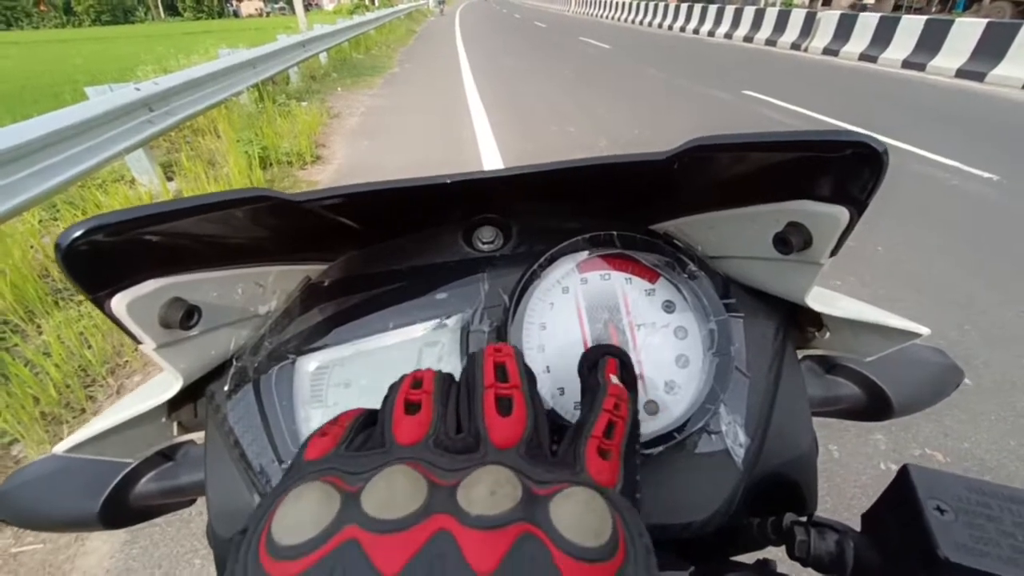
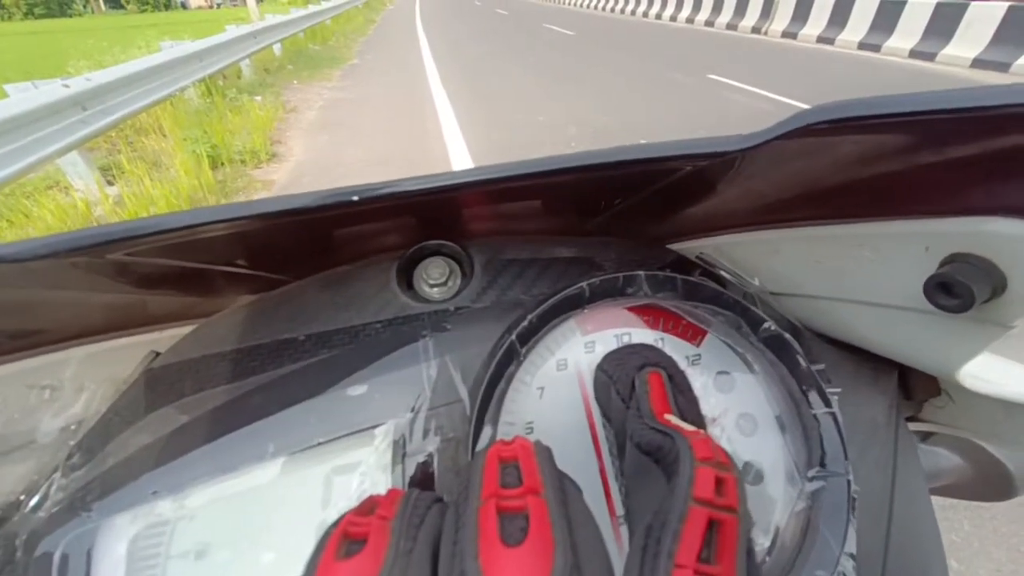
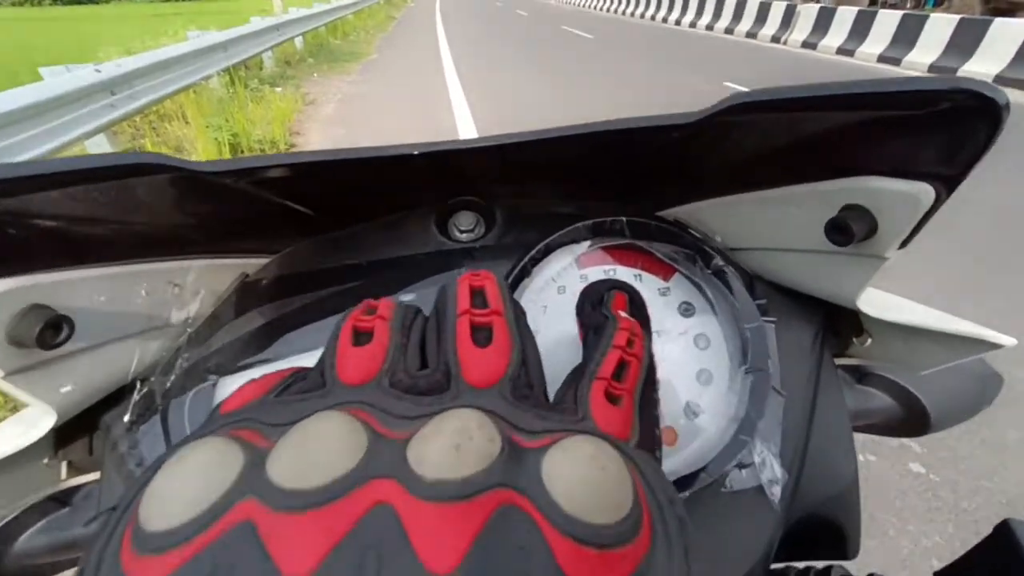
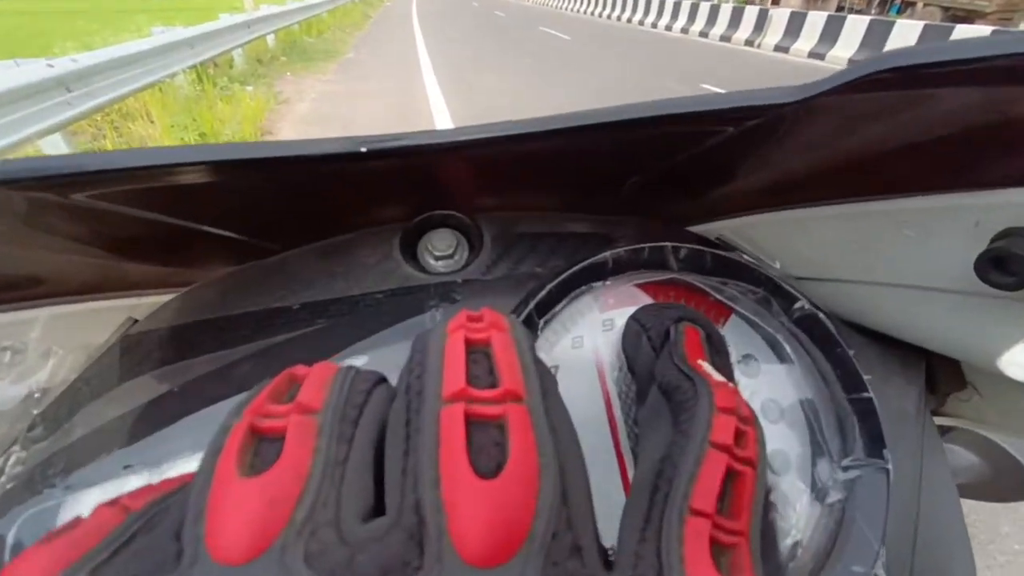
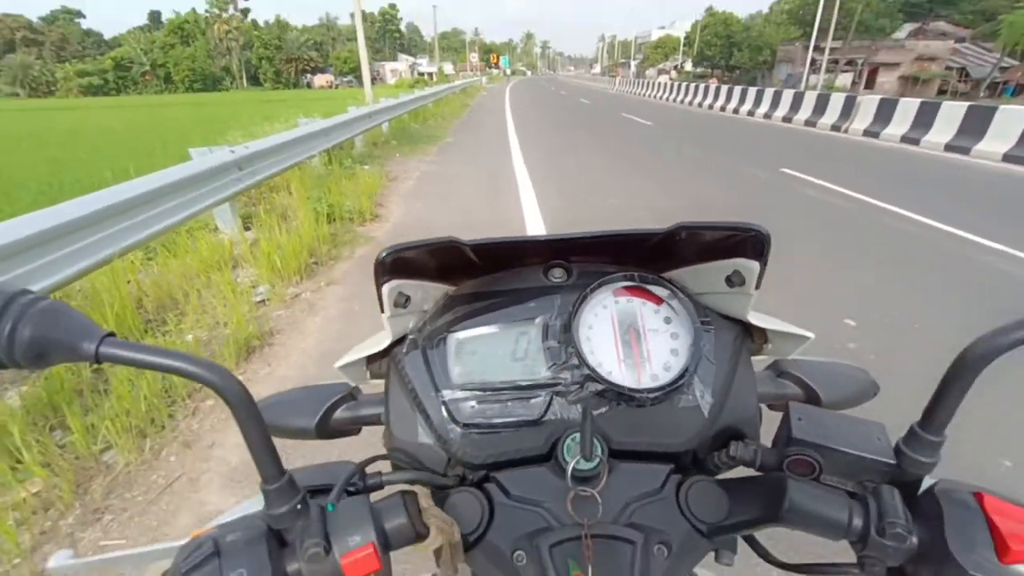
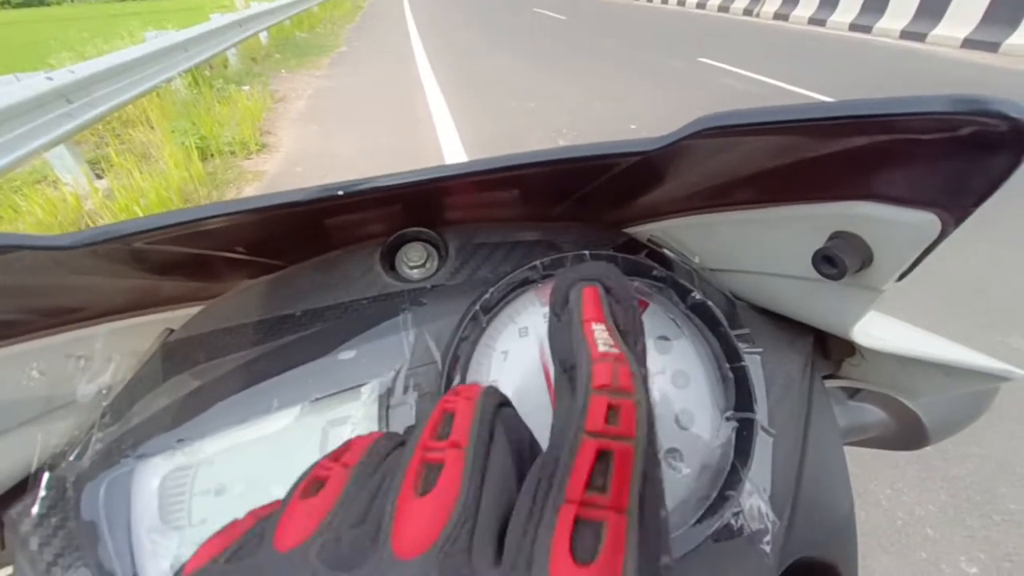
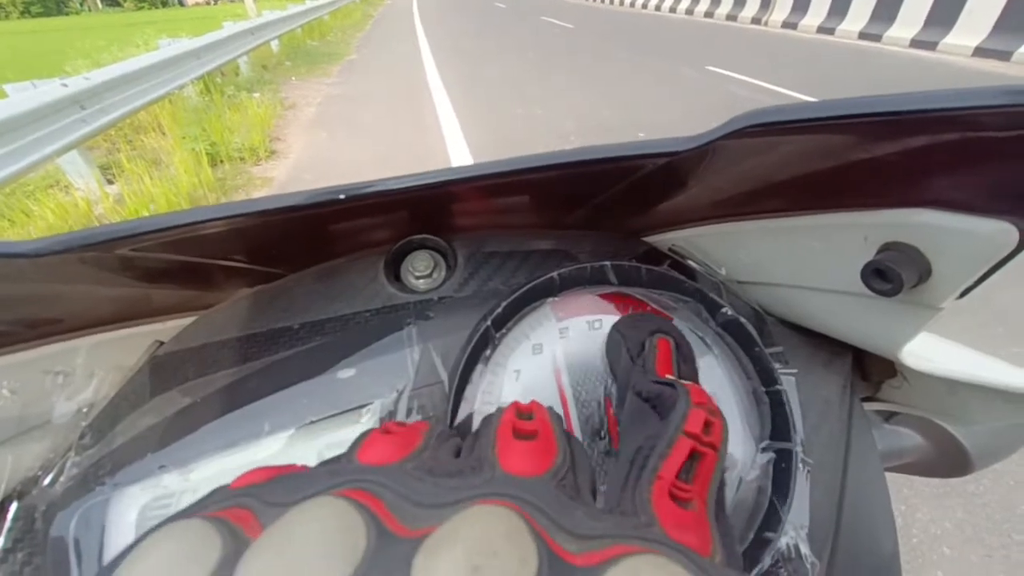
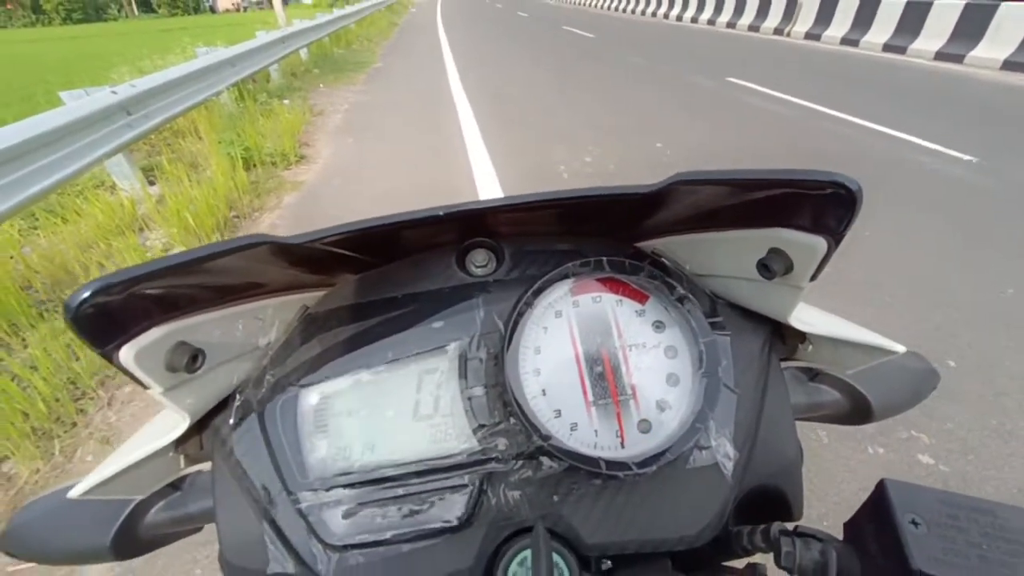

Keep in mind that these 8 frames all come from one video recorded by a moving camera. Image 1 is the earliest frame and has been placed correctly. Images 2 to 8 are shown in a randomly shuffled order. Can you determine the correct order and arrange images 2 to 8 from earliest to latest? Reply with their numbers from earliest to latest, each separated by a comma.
3, 4, 2, 7, 6, 8, 5
